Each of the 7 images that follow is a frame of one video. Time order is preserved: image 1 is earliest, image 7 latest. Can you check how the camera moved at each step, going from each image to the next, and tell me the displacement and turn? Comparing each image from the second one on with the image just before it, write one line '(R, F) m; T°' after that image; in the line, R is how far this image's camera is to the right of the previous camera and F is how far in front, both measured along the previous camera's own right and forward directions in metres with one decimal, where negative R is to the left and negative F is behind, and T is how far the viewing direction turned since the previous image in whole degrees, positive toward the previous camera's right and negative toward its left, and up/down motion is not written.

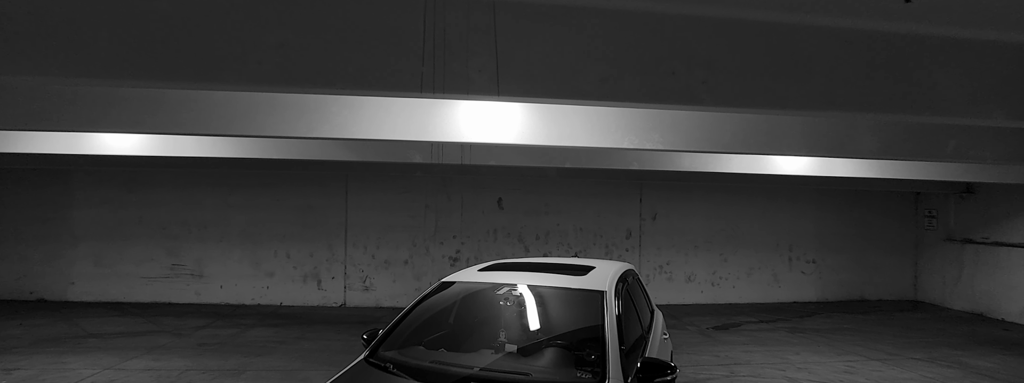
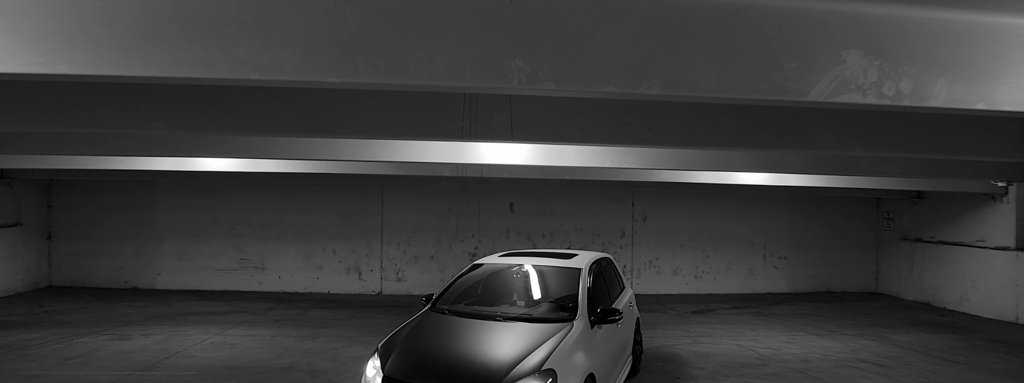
(0.0, -1.5) m; -2°
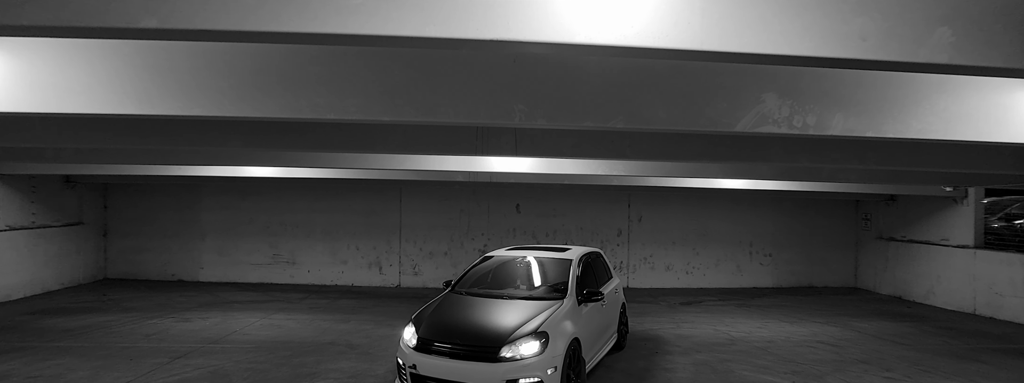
(0.0, -1.0) m; -1°
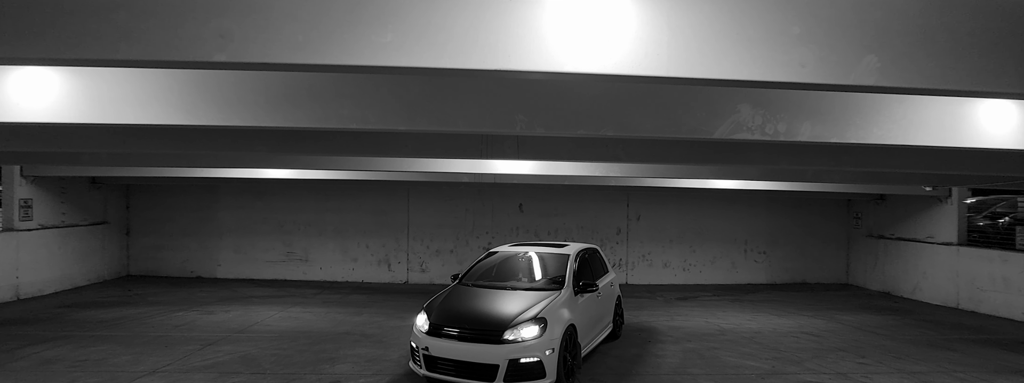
(0.0, -0.5) m; -1°
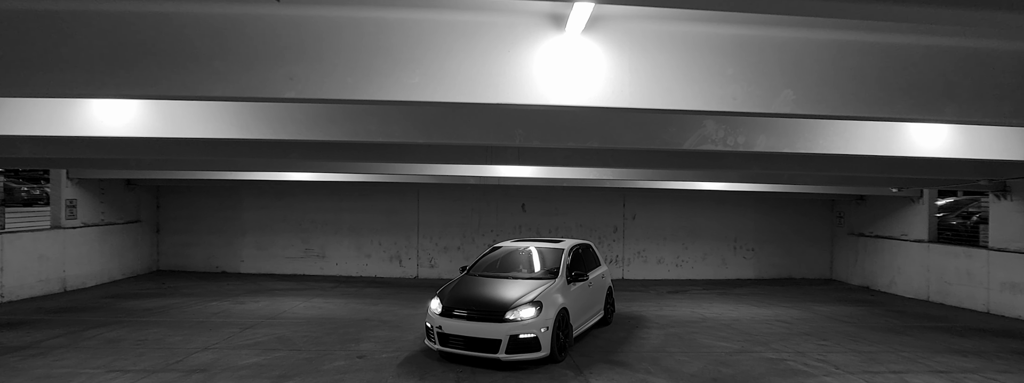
(+0.1, -0.8) m; -1°
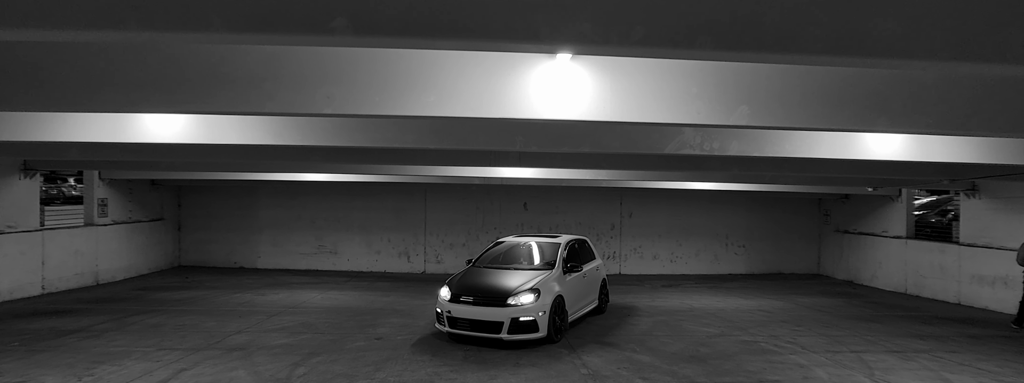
(0.0, -0.7) m; 0°
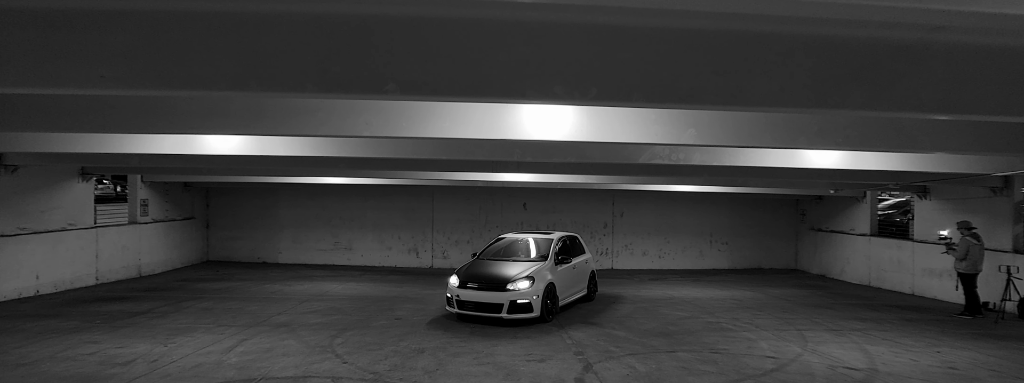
(+0.1, -1.1) m; 0°
